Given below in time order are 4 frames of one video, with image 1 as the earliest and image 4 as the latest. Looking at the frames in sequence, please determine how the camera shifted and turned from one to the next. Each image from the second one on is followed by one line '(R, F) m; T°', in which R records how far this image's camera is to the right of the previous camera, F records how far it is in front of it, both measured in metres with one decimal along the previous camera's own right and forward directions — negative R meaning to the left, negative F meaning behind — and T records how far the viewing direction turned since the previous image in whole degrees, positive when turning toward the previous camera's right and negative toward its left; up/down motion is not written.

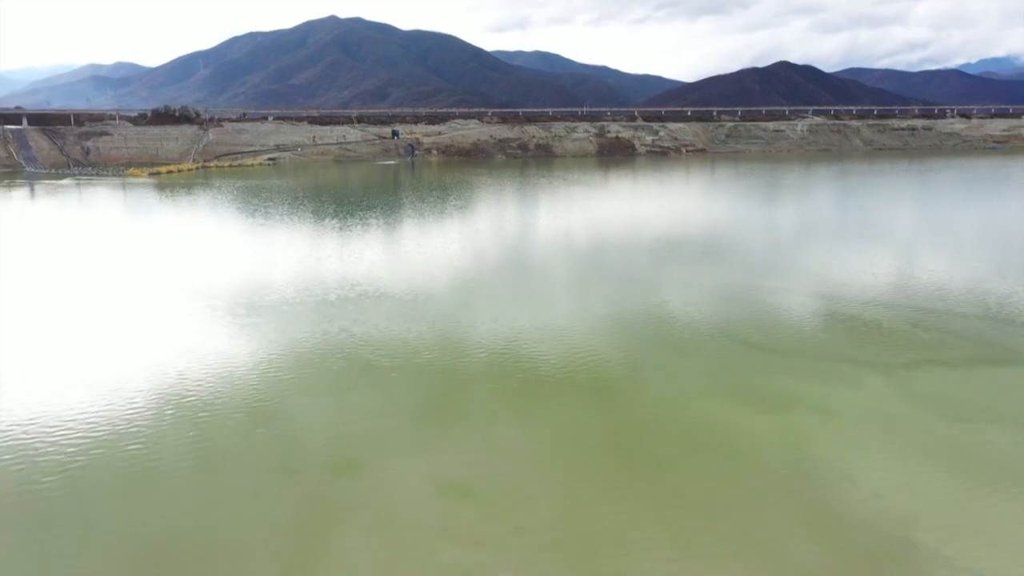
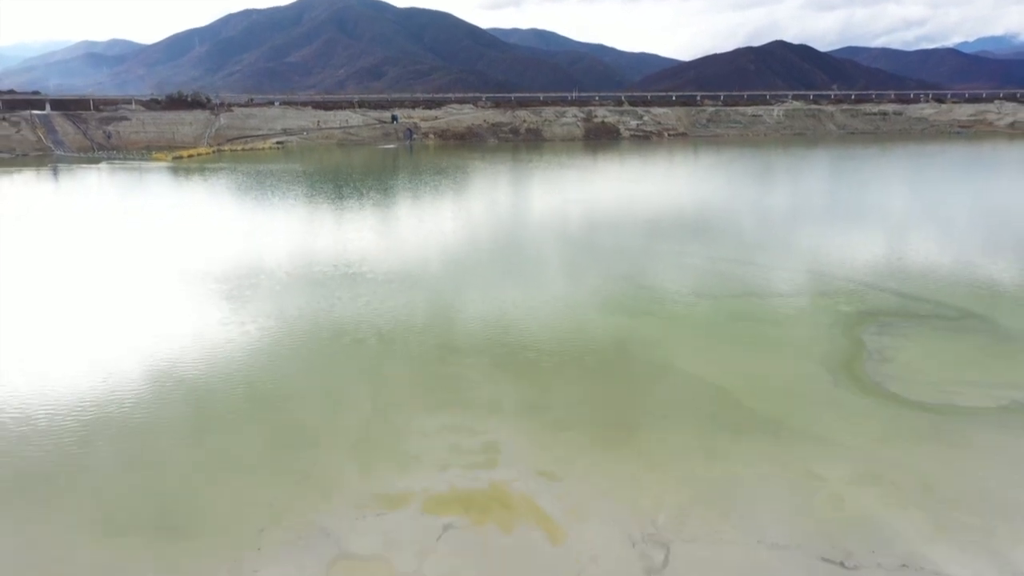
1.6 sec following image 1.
(+0.2, -2.9) m; 0°
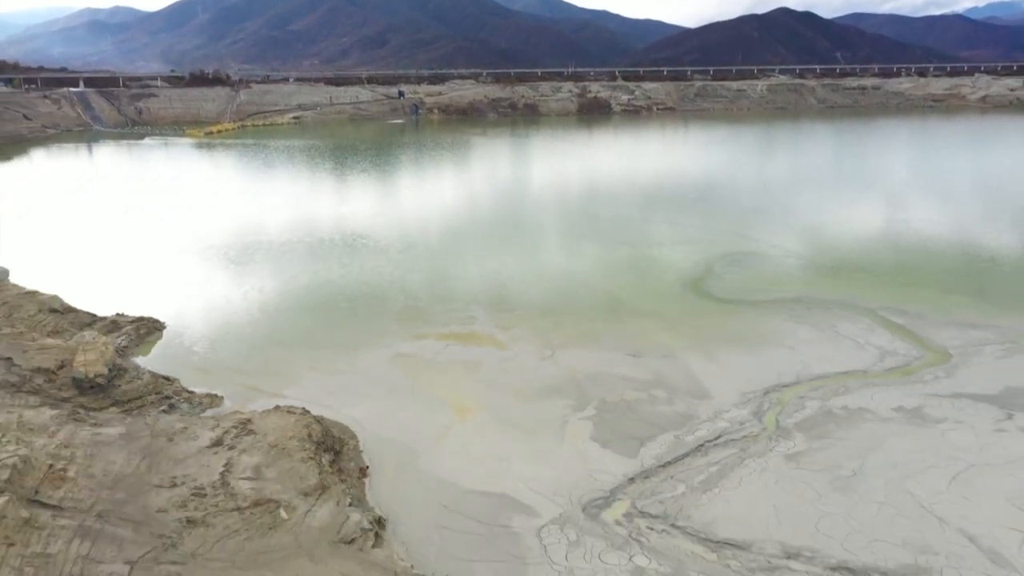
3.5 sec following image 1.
(+0.2, -3.5) m; 0°
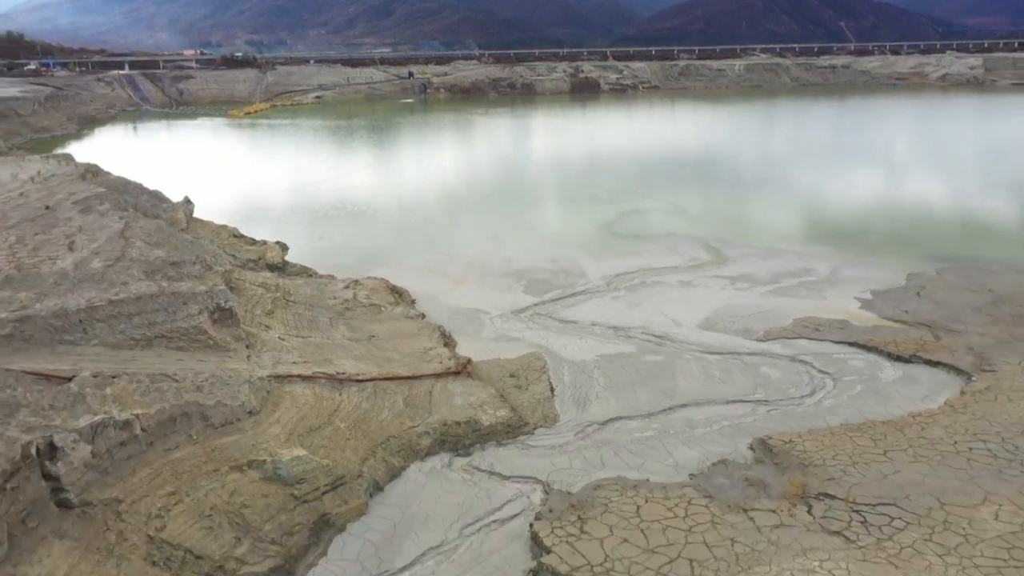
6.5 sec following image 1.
(+0.4, -5.4) m; 0°
